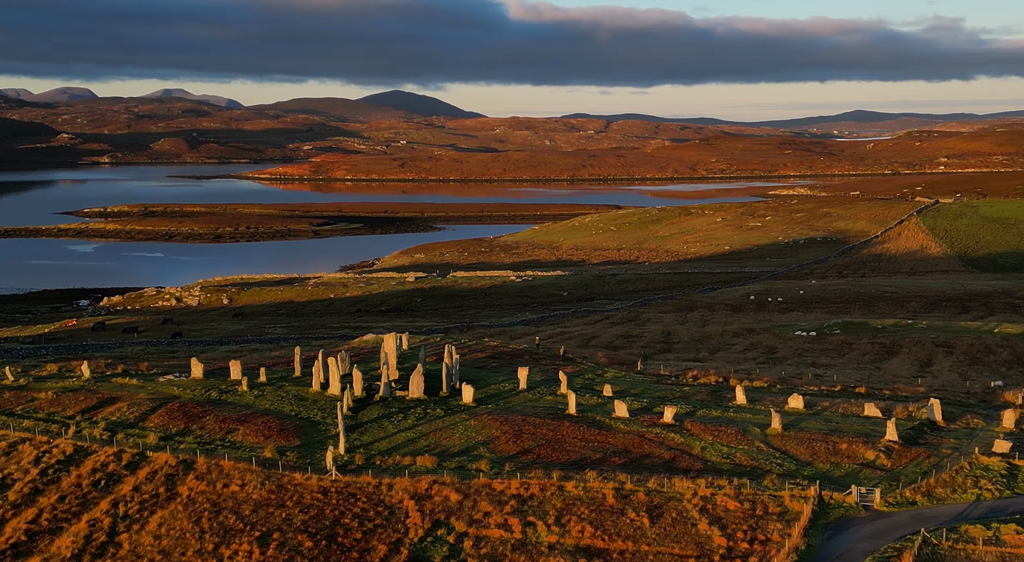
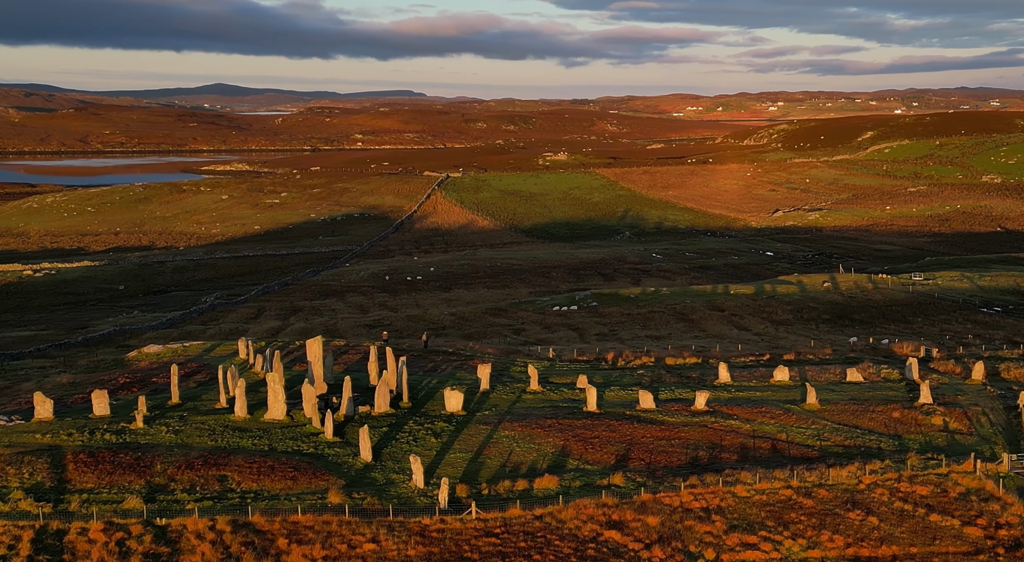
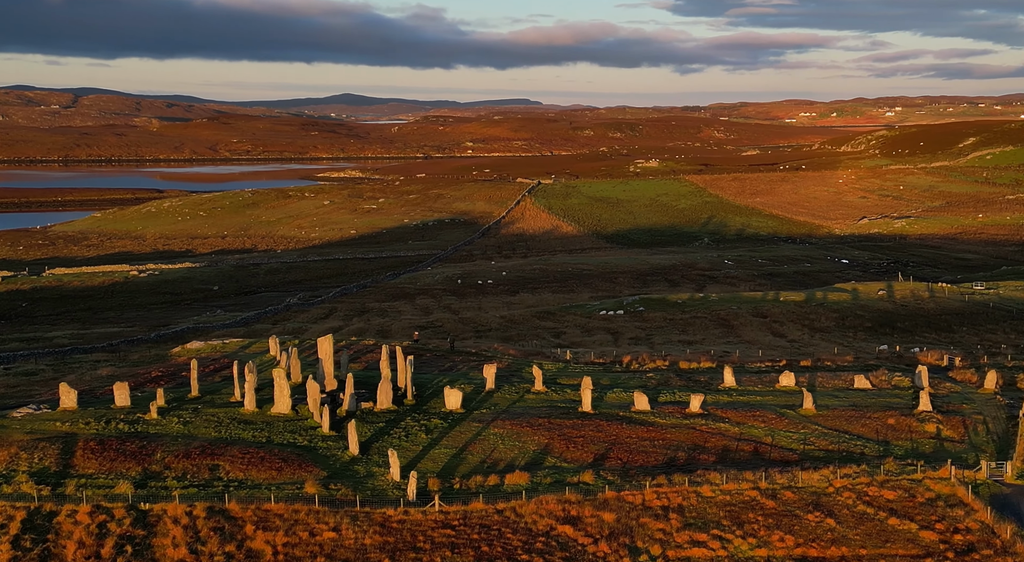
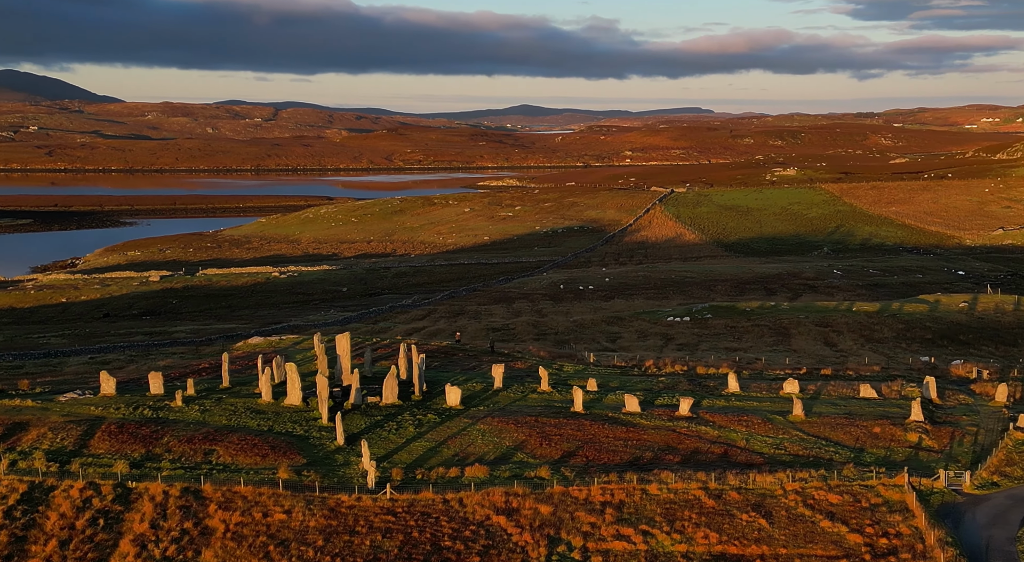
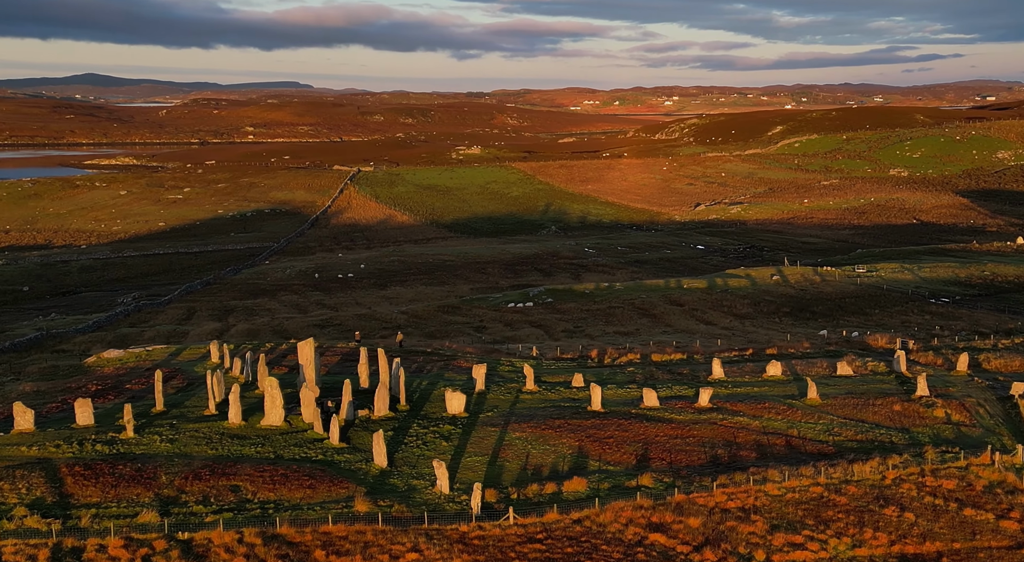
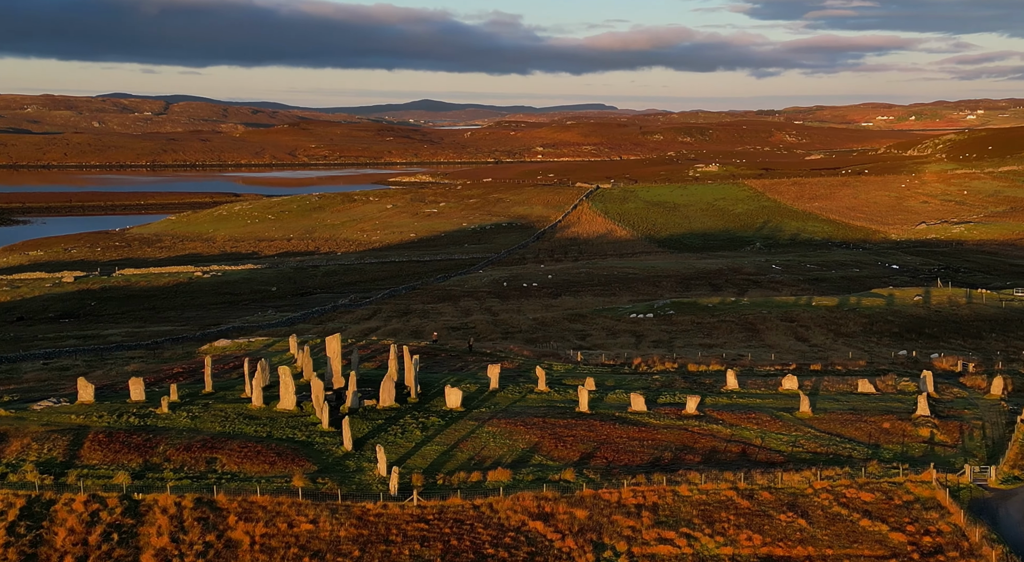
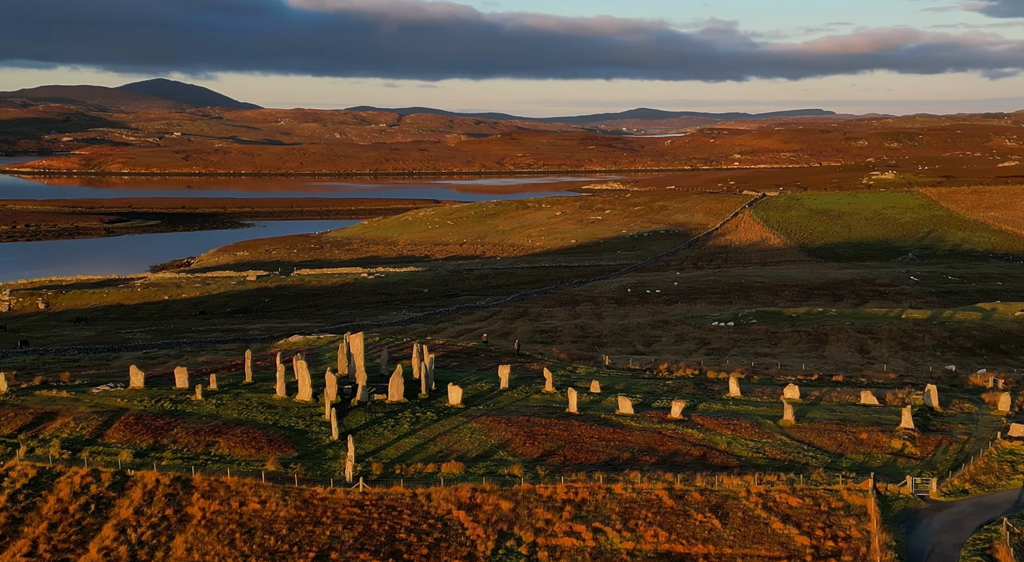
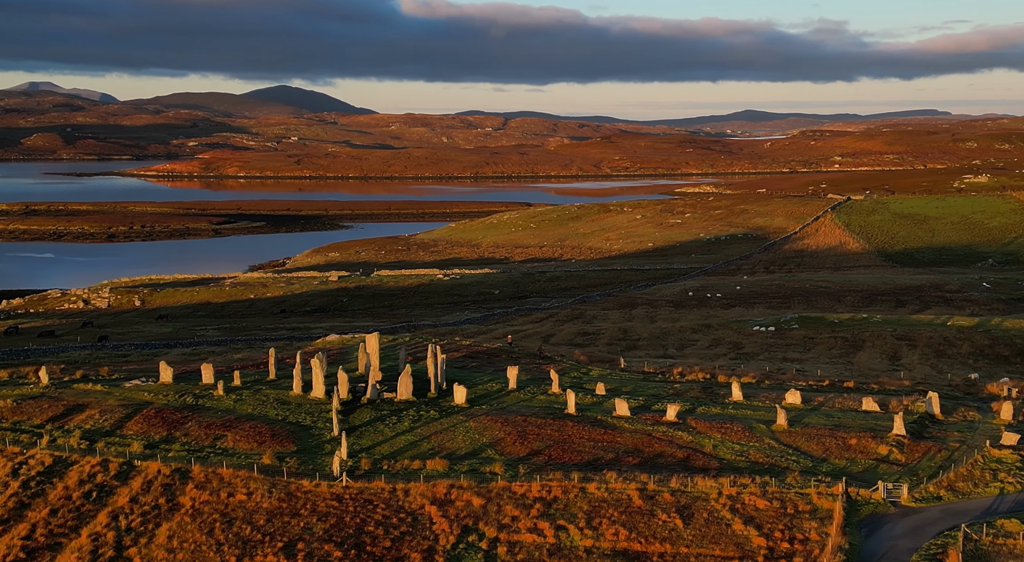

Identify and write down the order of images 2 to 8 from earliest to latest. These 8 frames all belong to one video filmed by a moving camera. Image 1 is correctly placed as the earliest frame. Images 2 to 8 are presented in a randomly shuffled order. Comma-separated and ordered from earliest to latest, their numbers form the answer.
8, 7, 4, 6, 3, 2, 5
